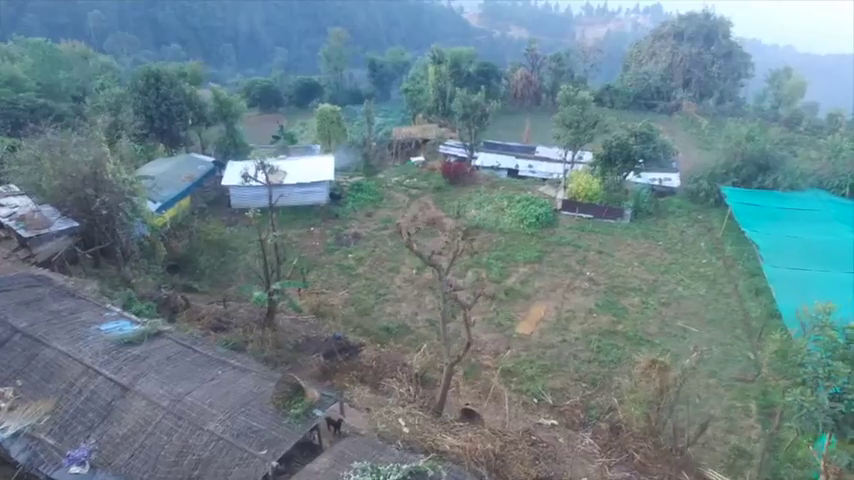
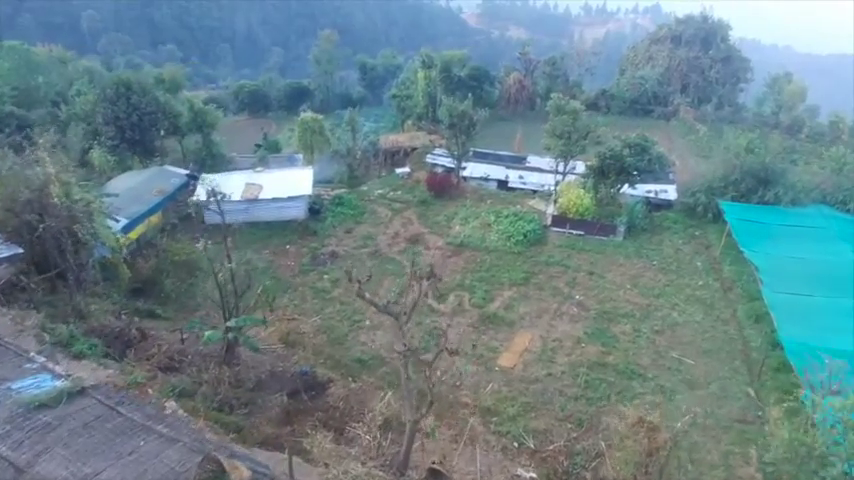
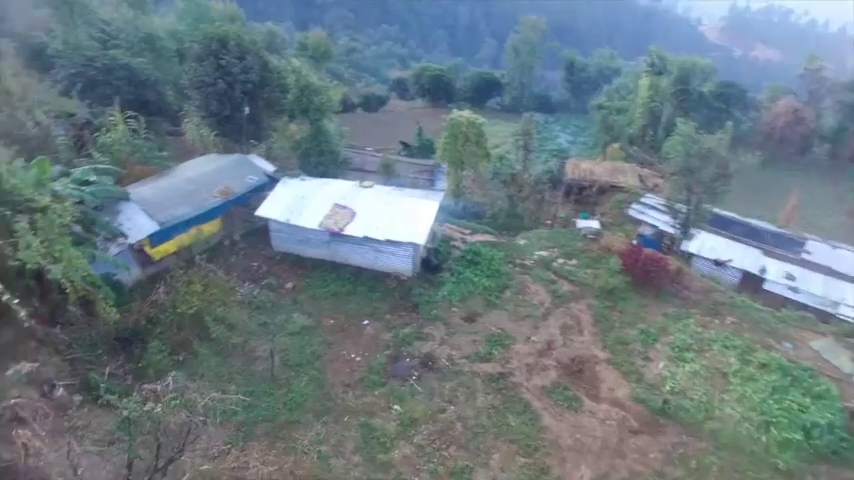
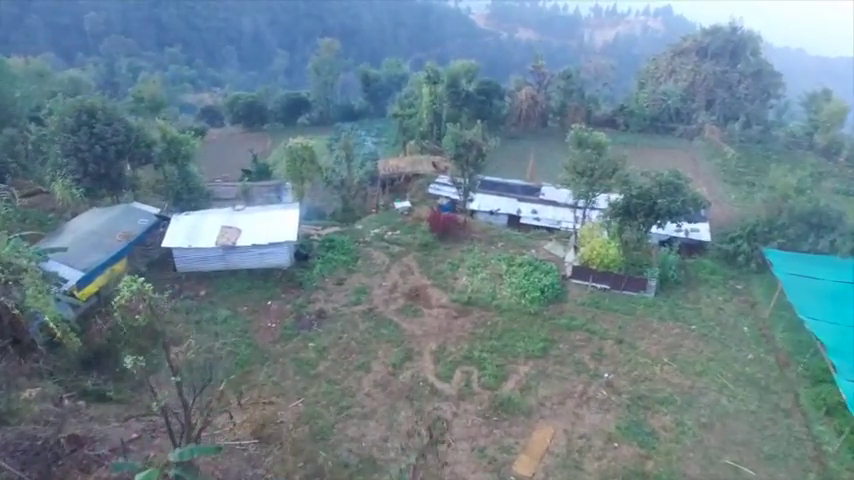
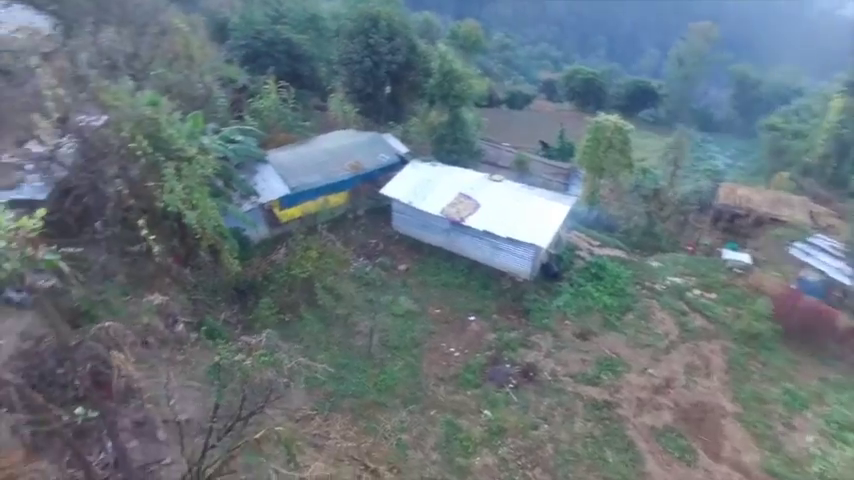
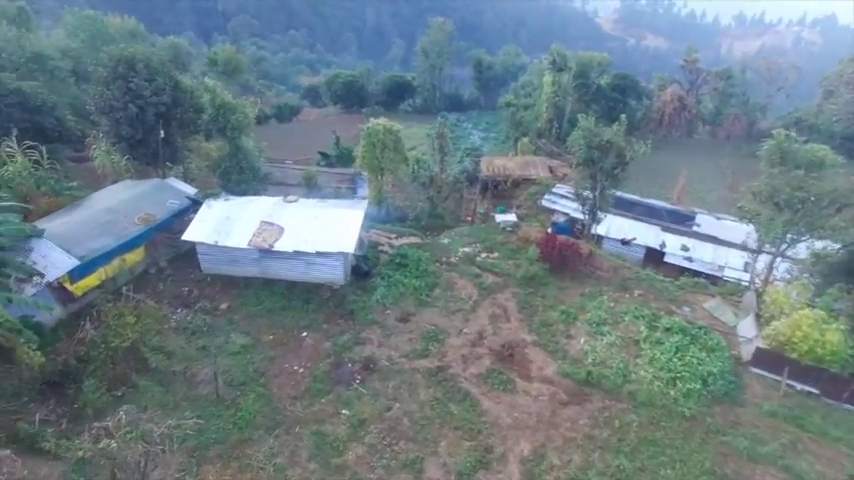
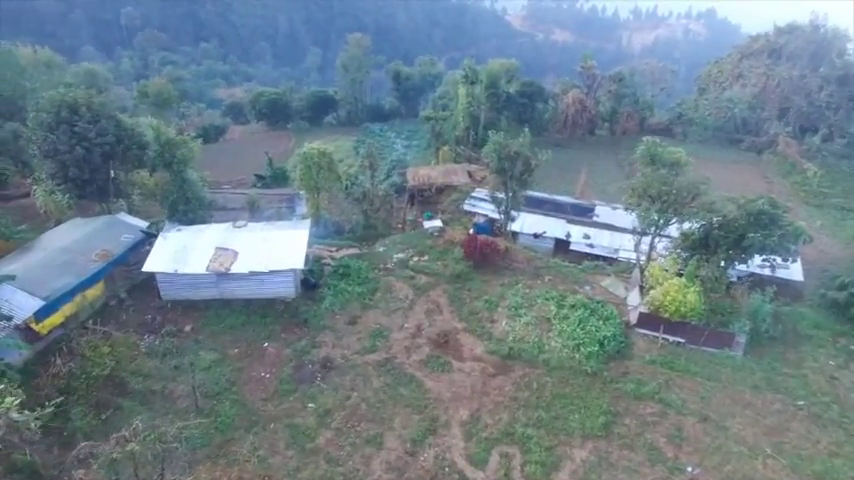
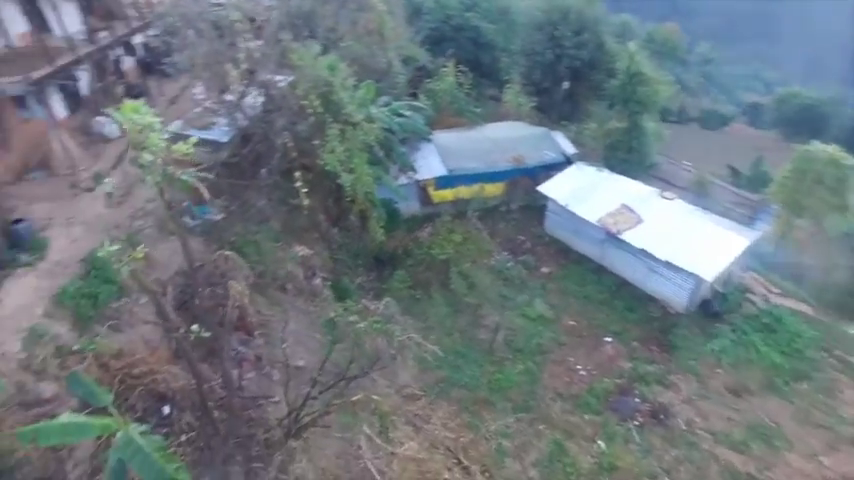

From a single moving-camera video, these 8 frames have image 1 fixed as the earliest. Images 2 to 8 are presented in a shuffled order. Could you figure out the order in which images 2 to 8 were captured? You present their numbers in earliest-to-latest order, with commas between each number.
2, 4, 7, 6, 3, 5, 8
